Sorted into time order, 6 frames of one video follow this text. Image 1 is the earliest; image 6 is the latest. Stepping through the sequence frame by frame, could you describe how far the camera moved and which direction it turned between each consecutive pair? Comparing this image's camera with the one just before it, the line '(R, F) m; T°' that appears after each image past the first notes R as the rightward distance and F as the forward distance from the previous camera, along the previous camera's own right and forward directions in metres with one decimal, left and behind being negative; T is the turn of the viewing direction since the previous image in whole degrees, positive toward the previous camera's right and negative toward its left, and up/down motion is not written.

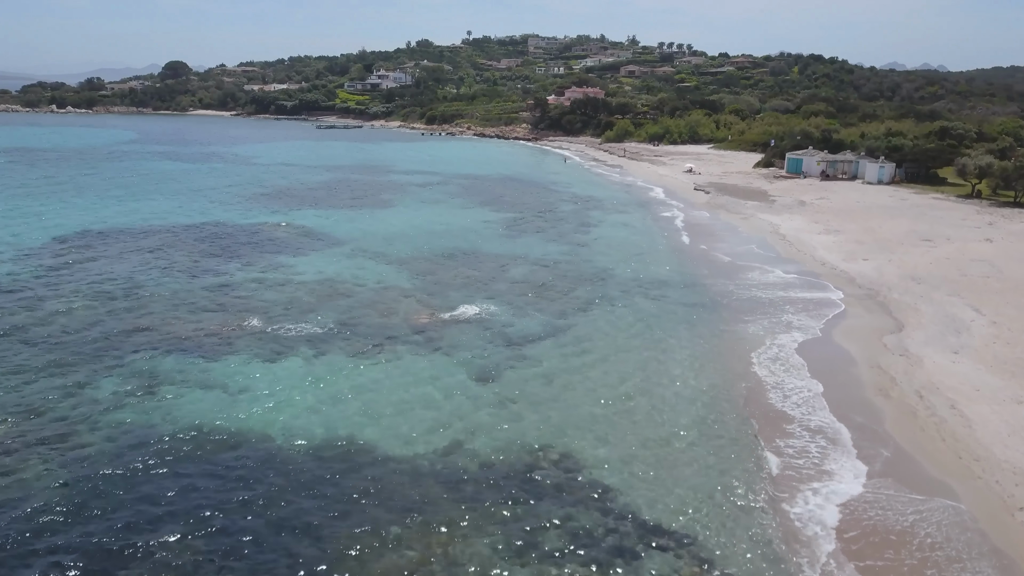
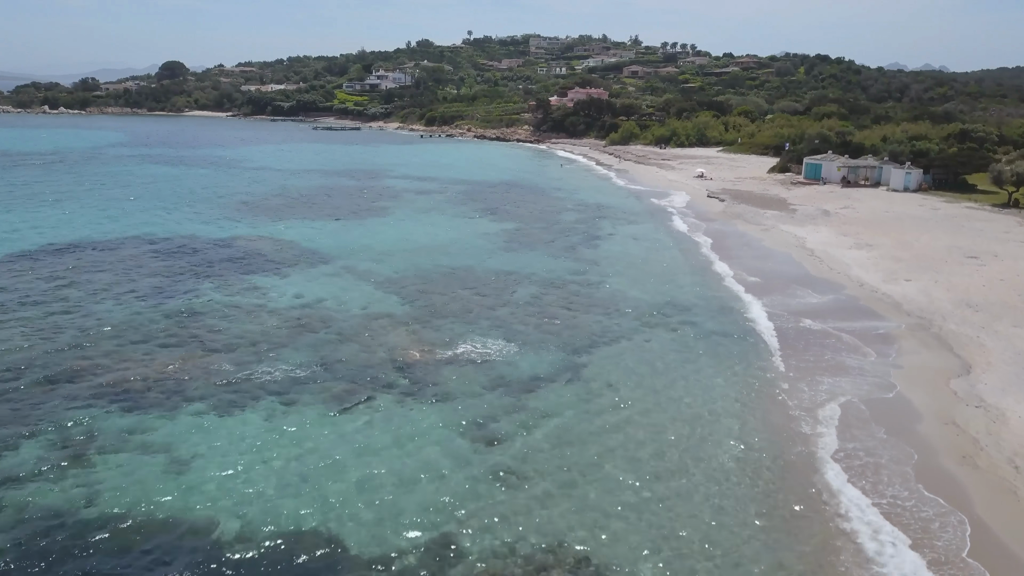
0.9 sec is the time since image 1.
(0.0, +2.4) m; 0°
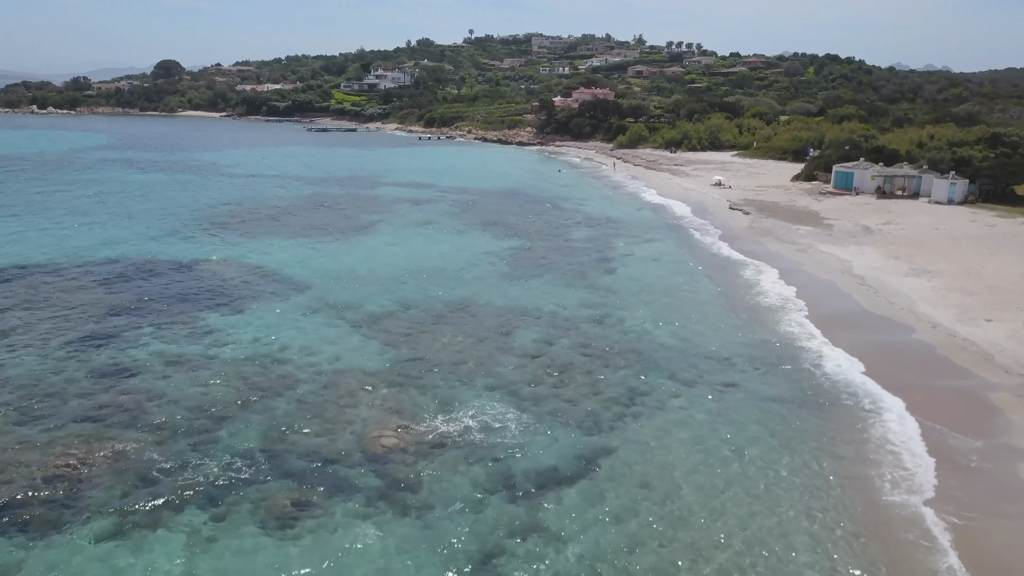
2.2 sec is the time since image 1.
(-0.1, +3.5) m; 0°
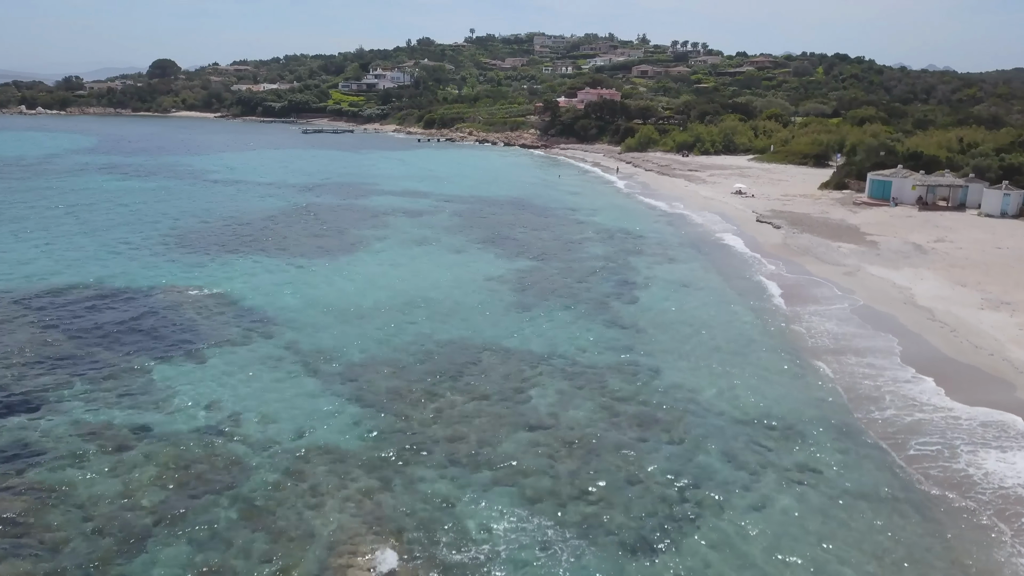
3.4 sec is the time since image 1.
(-0.2, +3.2) m; 0°
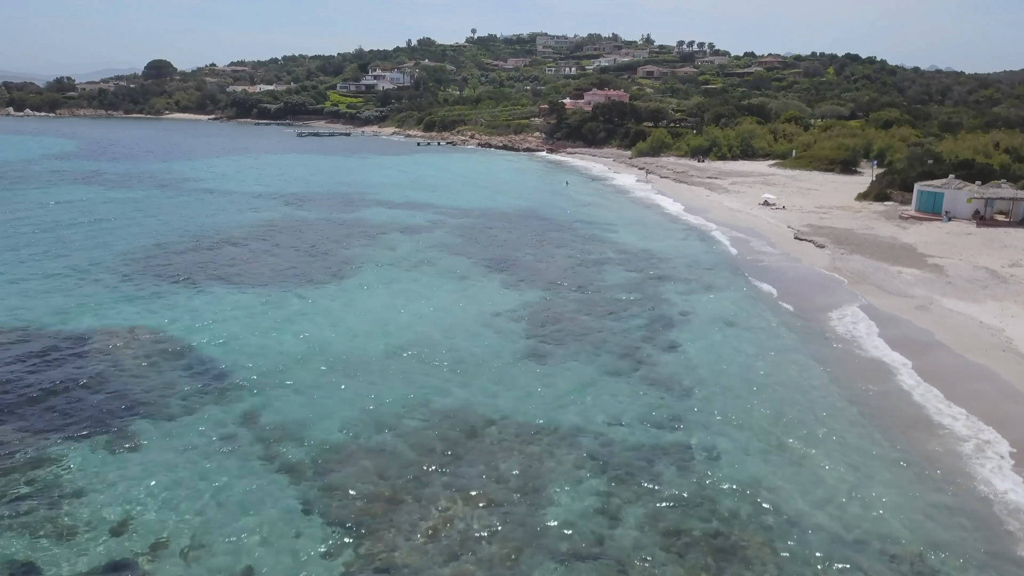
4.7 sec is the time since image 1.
(-0.3, +3.5) m; 0°
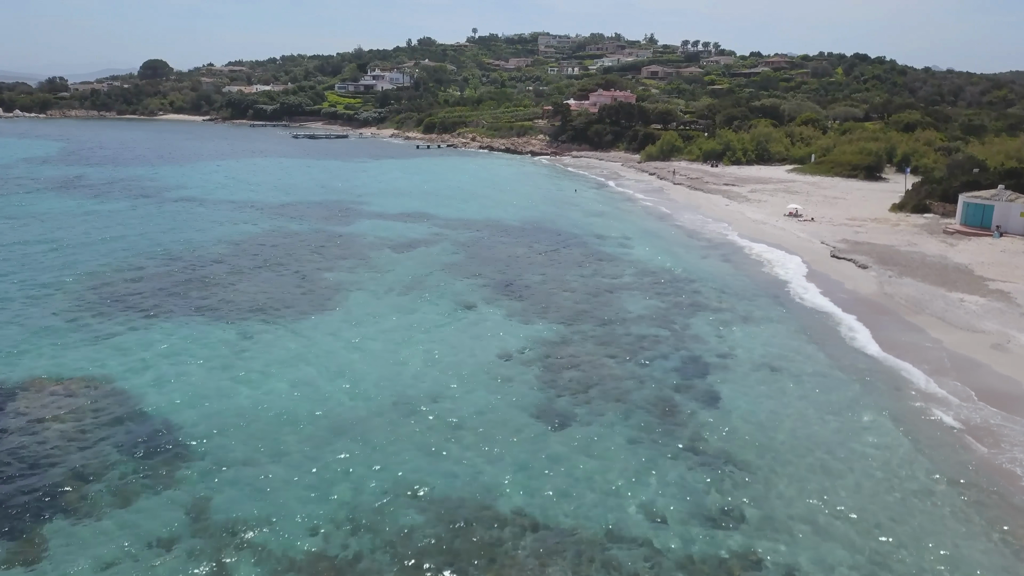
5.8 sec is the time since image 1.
(-0.2, +2.8) m; 0°
